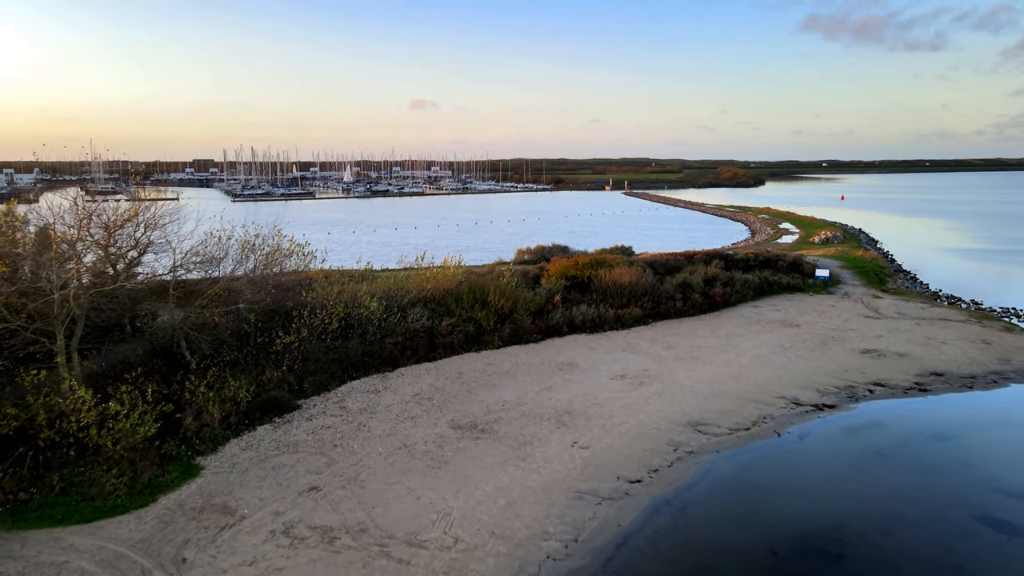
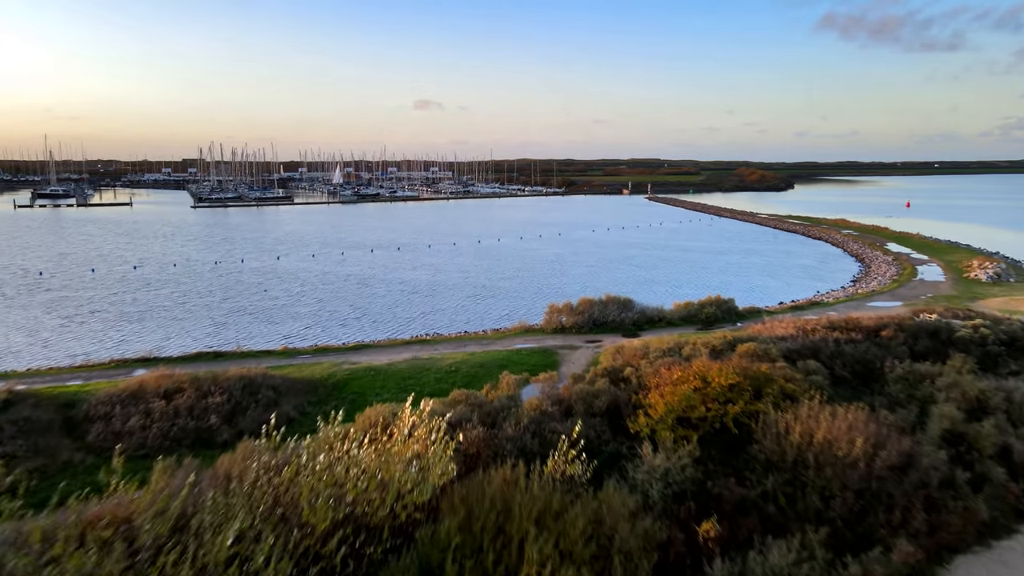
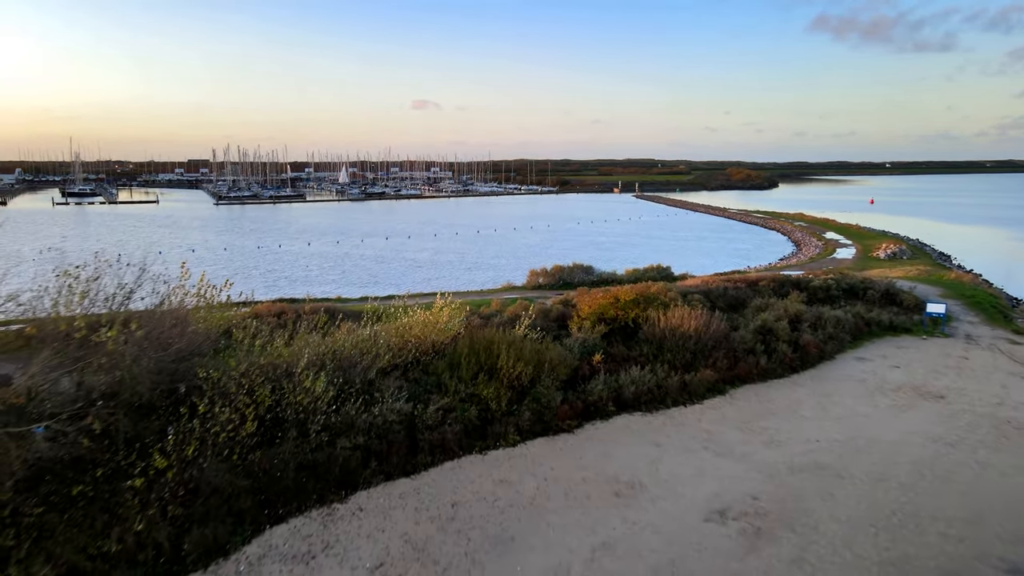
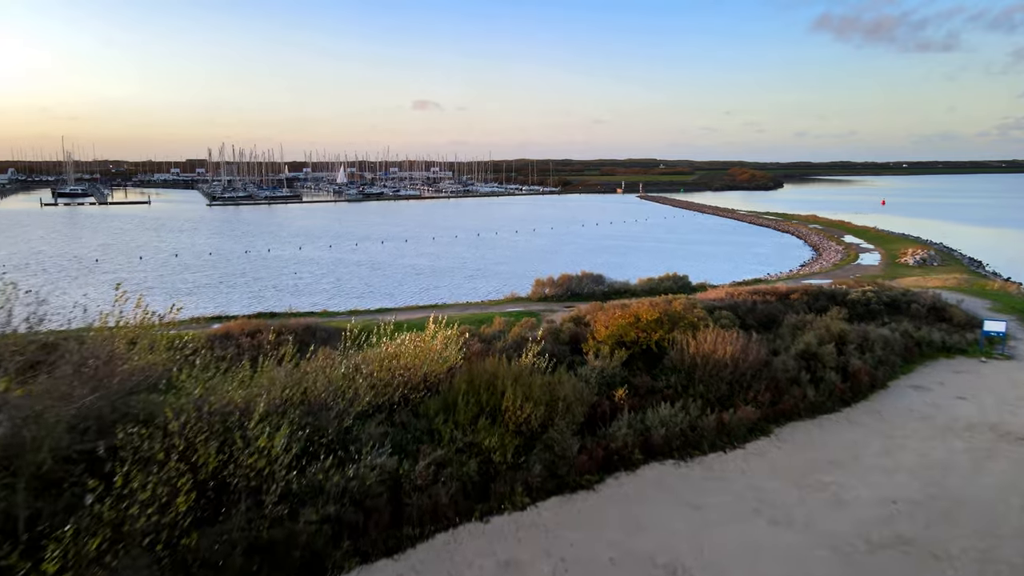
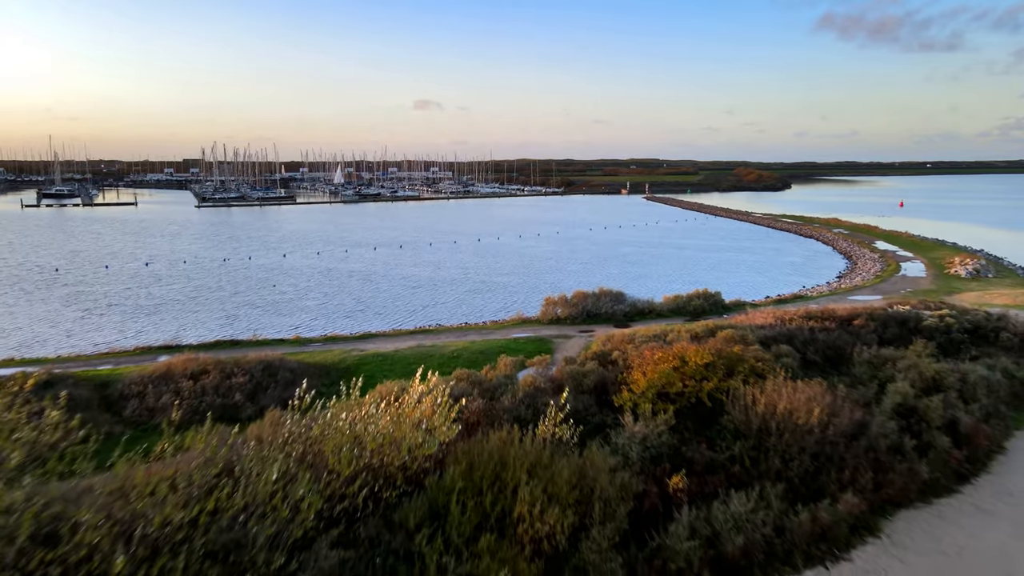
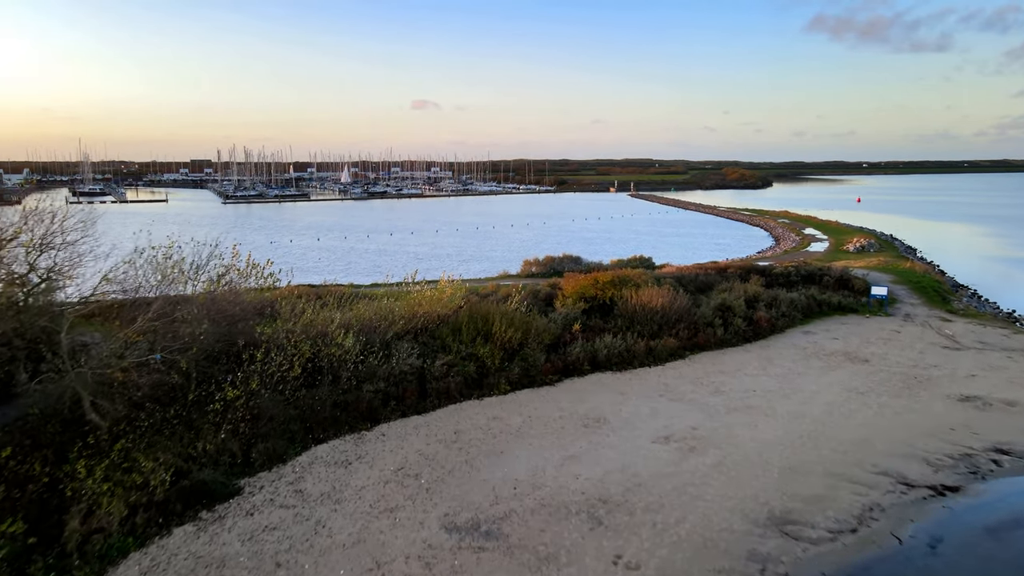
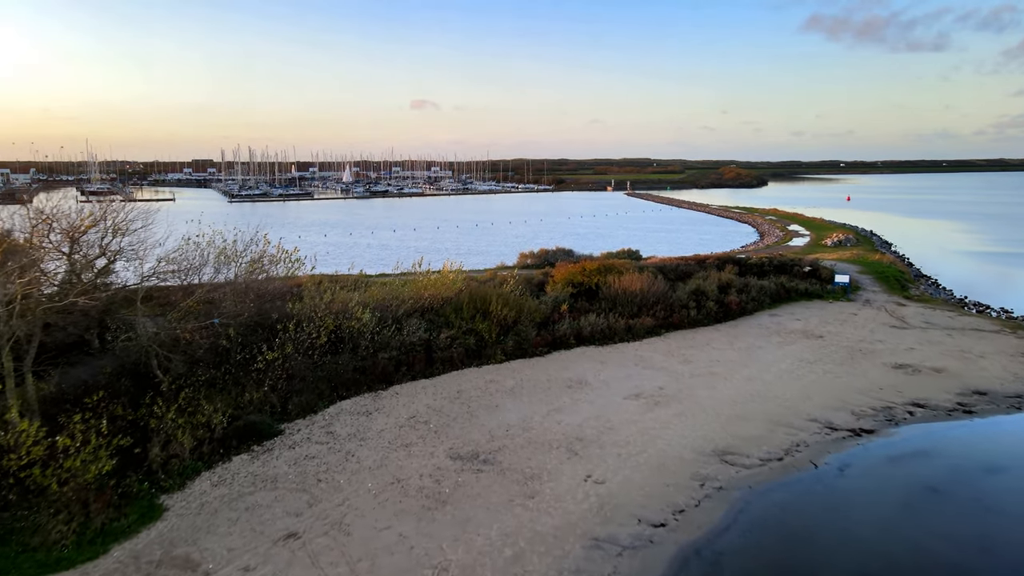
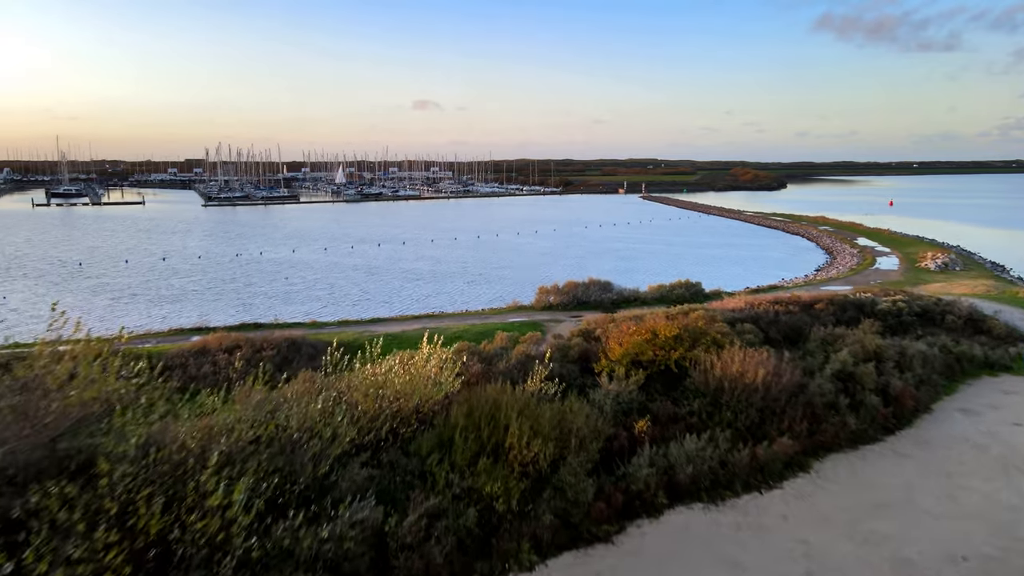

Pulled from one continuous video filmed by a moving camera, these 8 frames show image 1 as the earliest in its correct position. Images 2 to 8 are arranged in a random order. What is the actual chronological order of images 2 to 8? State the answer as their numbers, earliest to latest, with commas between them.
7, 6, 3, 4, 8, 5, 2
